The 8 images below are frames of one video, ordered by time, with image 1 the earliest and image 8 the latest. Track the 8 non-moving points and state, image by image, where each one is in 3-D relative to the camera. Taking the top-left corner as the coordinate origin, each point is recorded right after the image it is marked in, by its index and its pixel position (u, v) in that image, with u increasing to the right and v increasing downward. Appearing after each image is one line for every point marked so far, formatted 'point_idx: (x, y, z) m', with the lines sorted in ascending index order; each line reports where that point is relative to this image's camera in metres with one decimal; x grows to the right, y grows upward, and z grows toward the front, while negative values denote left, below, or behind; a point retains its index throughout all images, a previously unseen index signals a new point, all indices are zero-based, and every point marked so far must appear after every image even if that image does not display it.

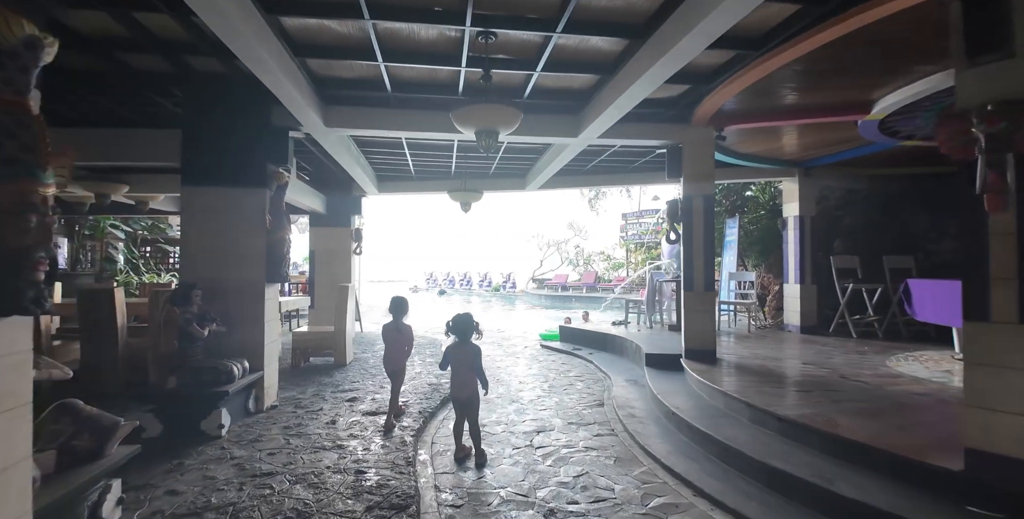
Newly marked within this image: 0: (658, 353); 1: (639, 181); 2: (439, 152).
0: (+1.7, -1.1, +4.9) m
1: (+2.0, +1.3, +6.8) m
2: (-1.0, +1.5, +5.9) m
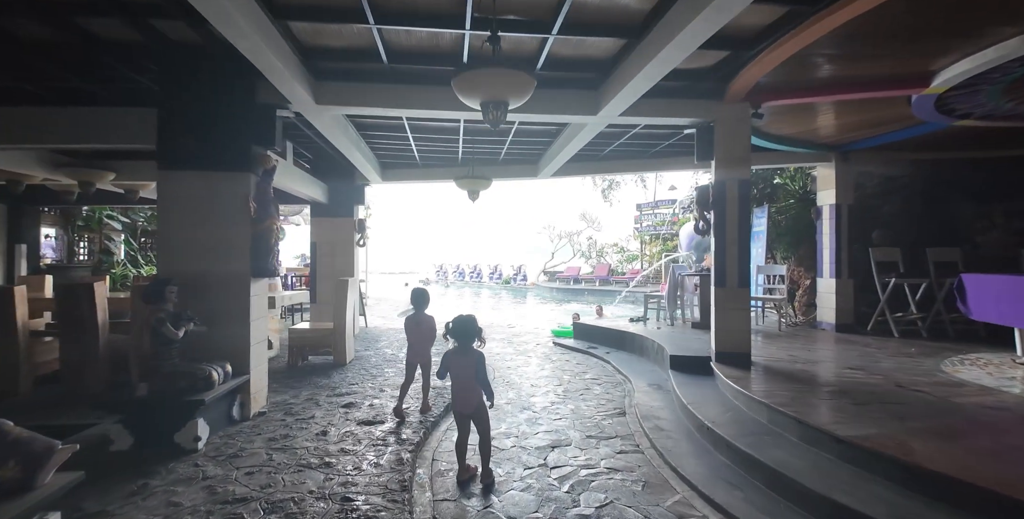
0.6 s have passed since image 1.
0: (+1.8, -1.0, +4.4) m
1: (+2.2, +1.4, +6.3) m
2: (-0.9, +1.6, +5.5) m
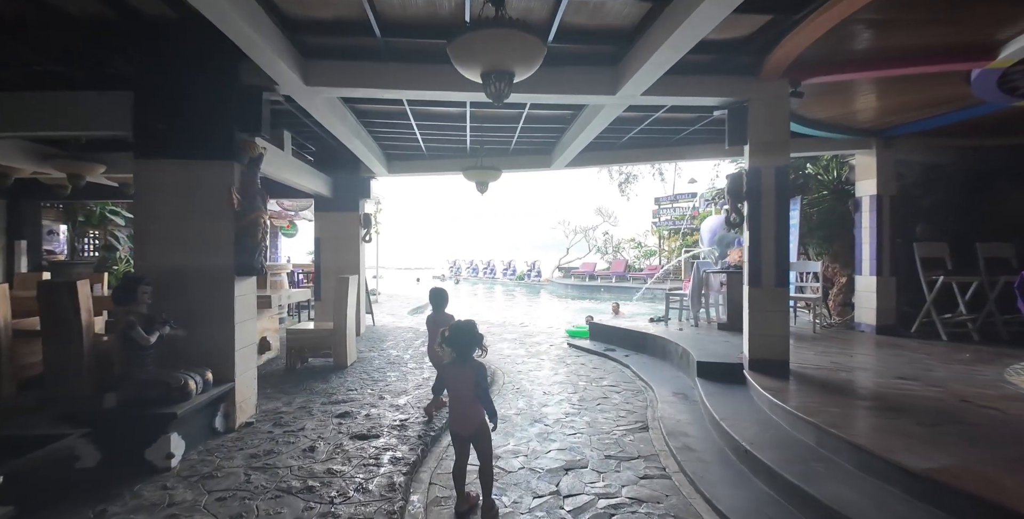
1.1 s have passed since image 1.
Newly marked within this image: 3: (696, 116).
0: (+1.9, -1.0, +4.0) m
1: (+2.4, +1.4, +5.8) m
2: (-0.7, +1.6, +5.1) m
3: (+2.0, +1.6, +4.7) m
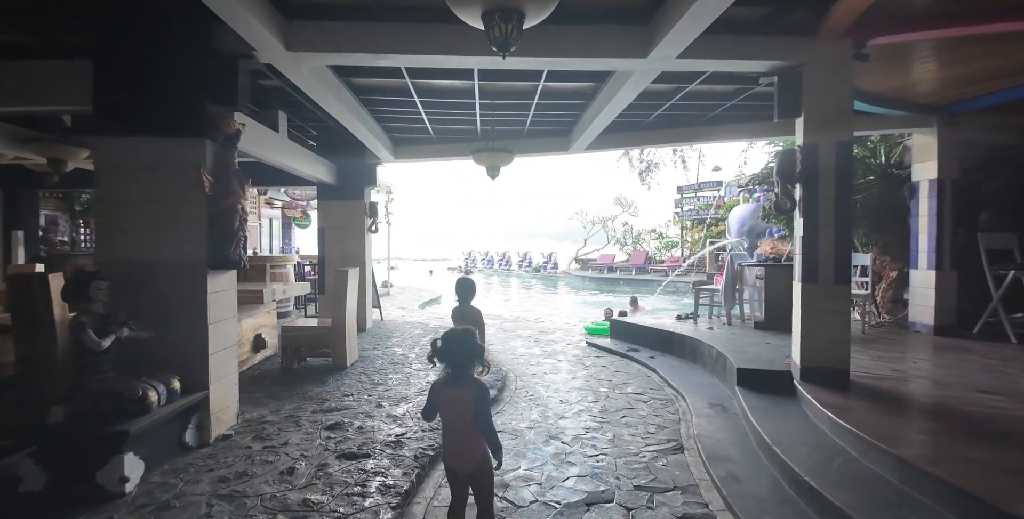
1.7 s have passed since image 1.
0: (+2.0, -0.9, +3.5) m
1: (+2.5, +1.5, +5.3) m
2: (-0.6, +1.7, +4.7) m
3: (+2.1, +1.7, +4.1) m
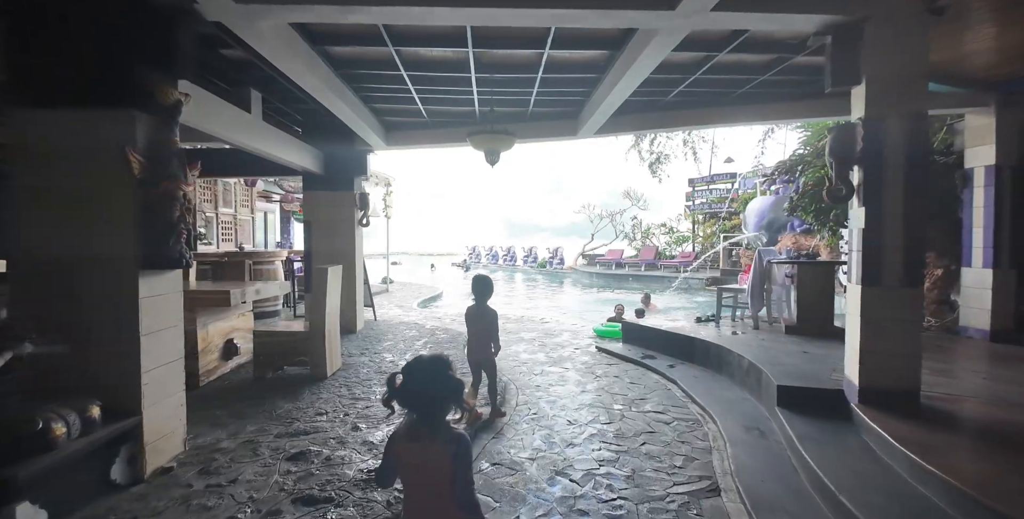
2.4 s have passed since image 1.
0: (+2.0, -0.9, +2.9) m
1: (+2.6, +1.6, +4.7) m
2: (-0.6, +1.8, +4.1) m
3: (+2.2, +1.7, +3.5) m
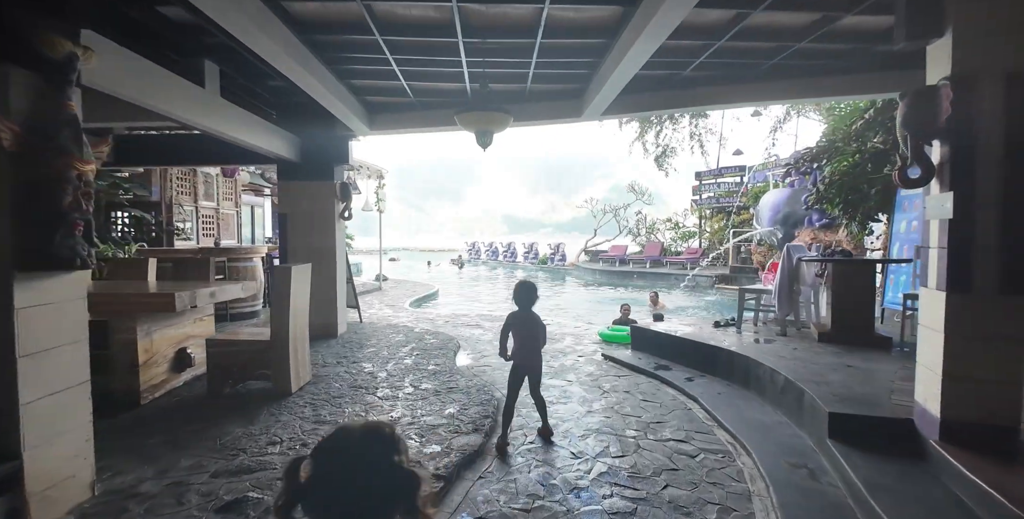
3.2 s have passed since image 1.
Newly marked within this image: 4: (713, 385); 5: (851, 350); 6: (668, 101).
0: (+1.9, -0.9, +2.4) m
1: (+2.5, +1.6, +4.1) m
2: (-0.6, +1.8, +3.6) m
3: (+2.1, +1.7, +3.0) m
4: (+1.7, -1.0, +3.5) m
5: (+2.9, -0.8, +3.7) m
6: (+1.6, +1.6, +4.4) m
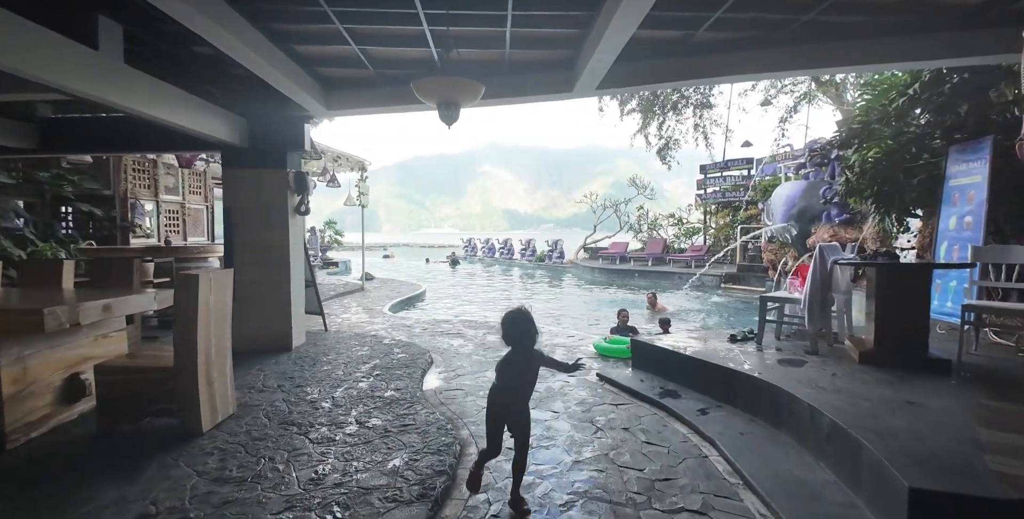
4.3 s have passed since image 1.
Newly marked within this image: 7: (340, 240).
0: (+1.7, -0.9, +1.7) m
1: (+2.3, +1.6, +3.4) m
2: (-0.8, +1.7, +2.8) m
3: (+1.9, +1.7, +2.2) m
4: (+1.5, -1.1, +2.9) m
5: (+2.7, -0.8, +3.0) m
6: (+1.4, +1.6, +3.7) m
7: (-6.8, +0.8, +17.0) m
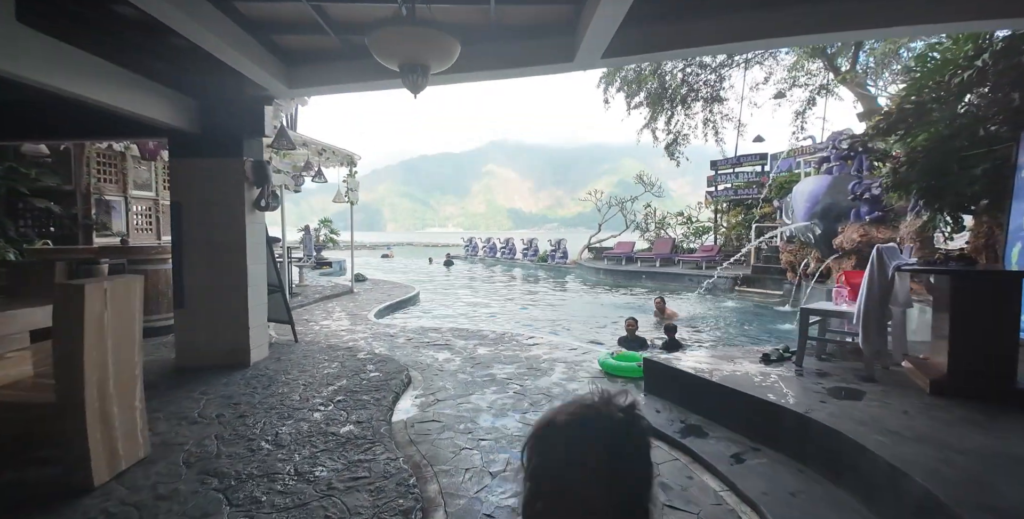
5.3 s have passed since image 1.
0: (+1.6, -0.9, +1.1) m
1: (+2.3, +1.5, +2.8) m
2: (-0.9, +1.7, +2.2) m
3: (+1.8, +1.6, +1.6) m
4: (+1.4, -1.1, +2.2) m
5: (+2.6, -0.8, +2.3) m
6: (+1.3, +1.6, +3.0) m
7: (-6.8, +0.8, +16.4) m
